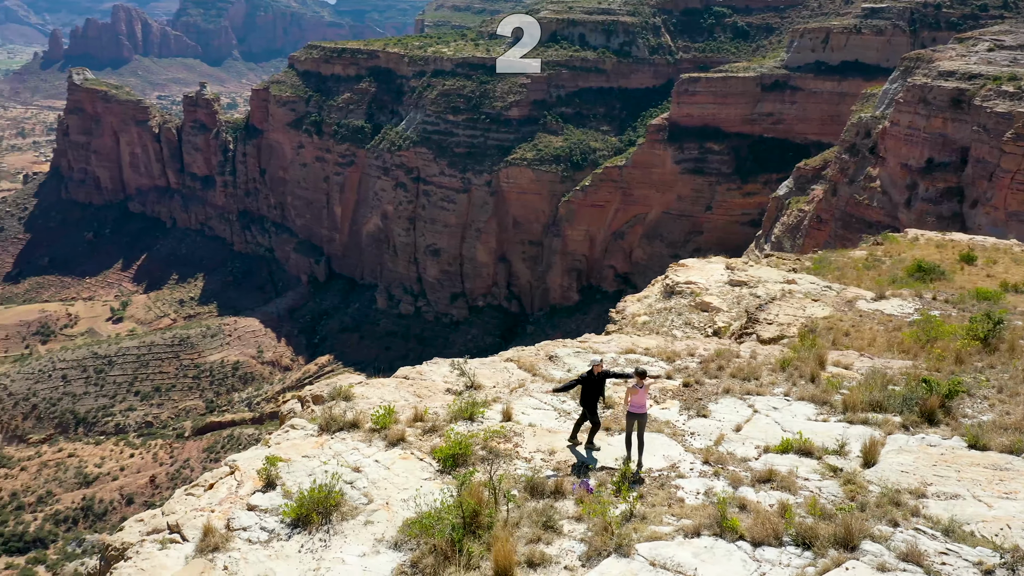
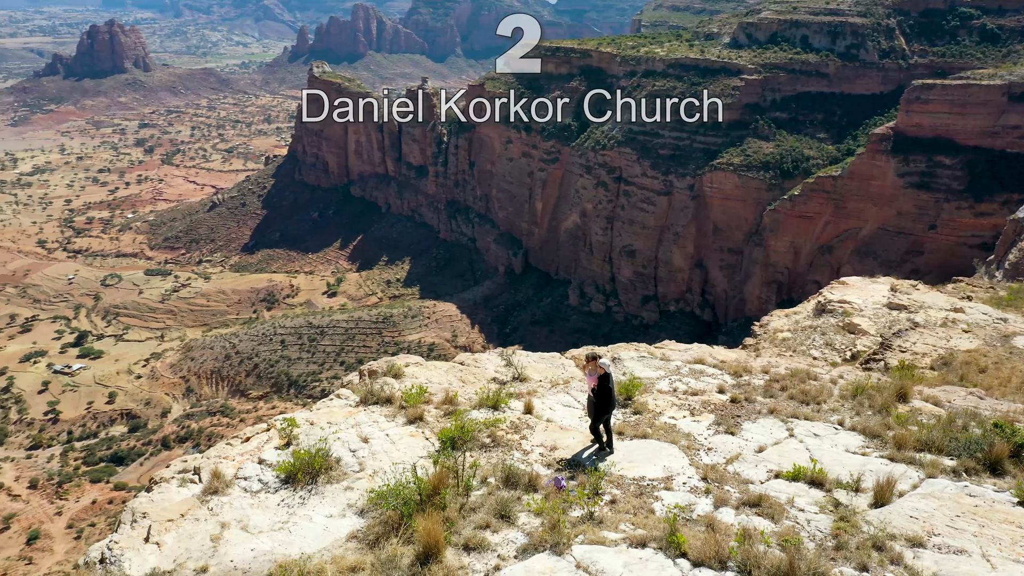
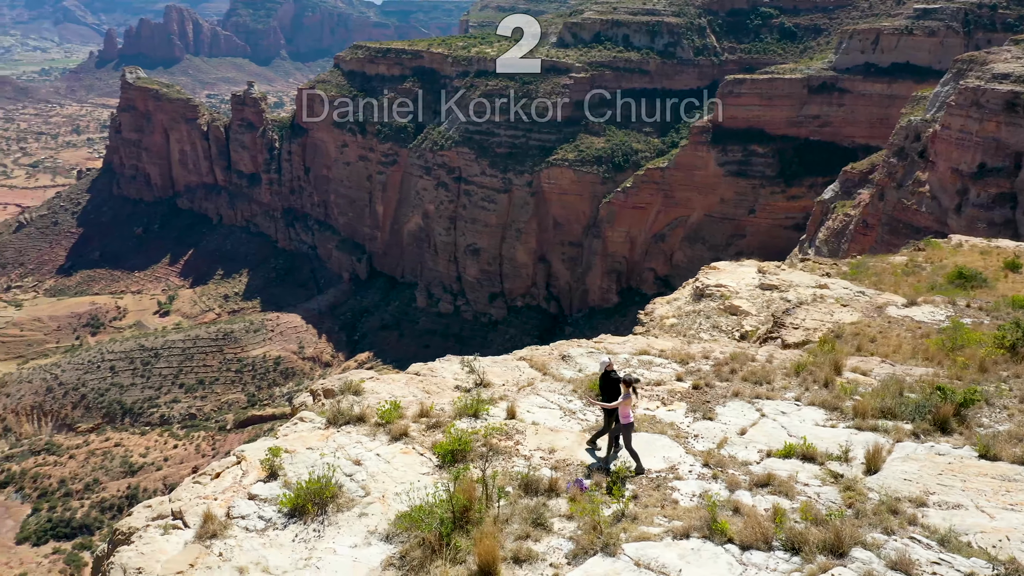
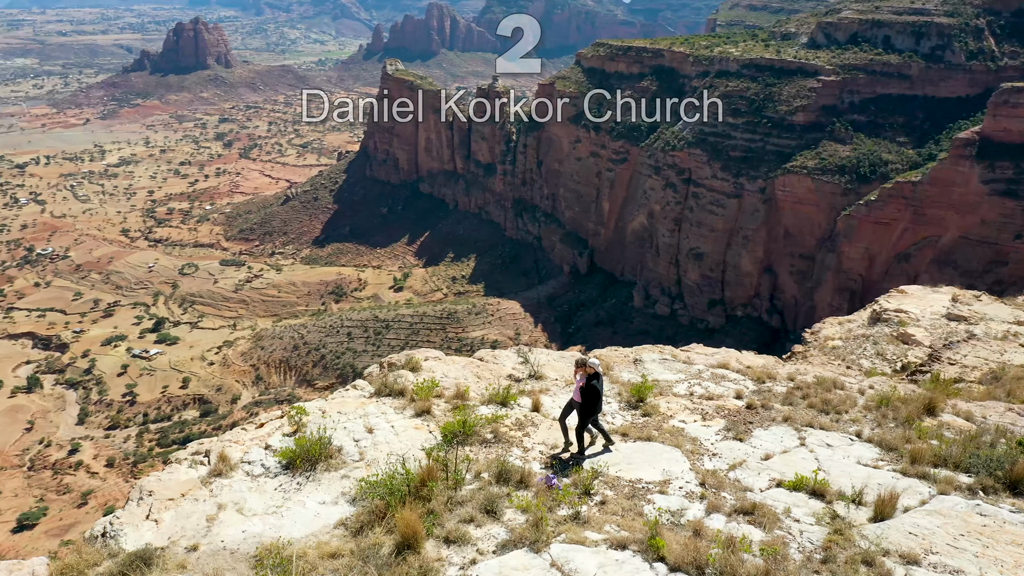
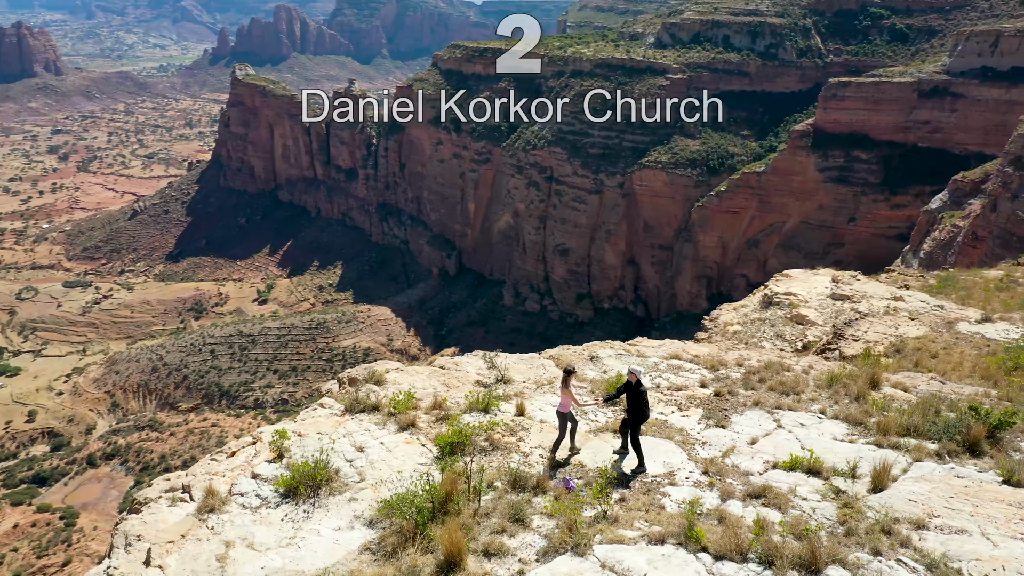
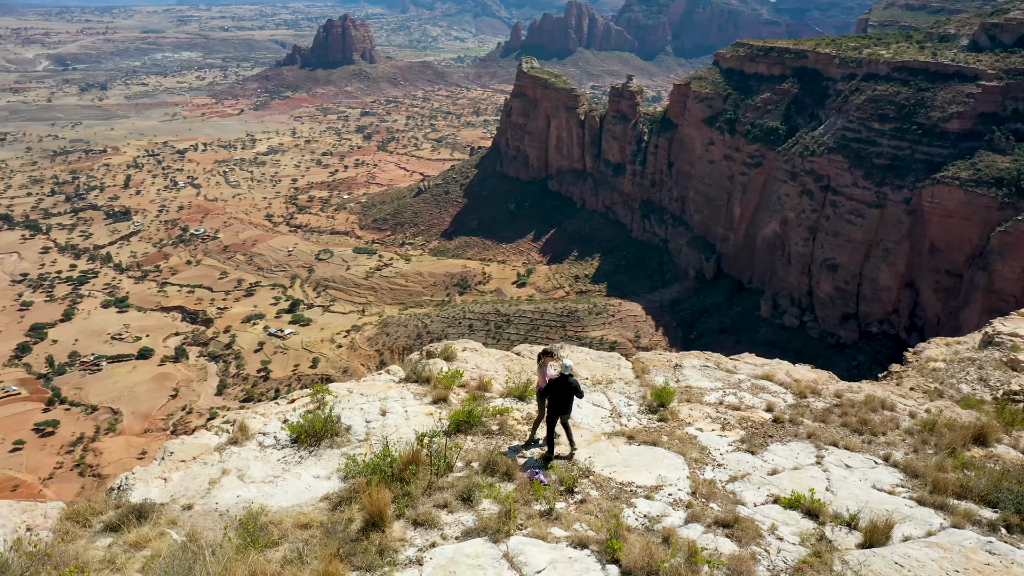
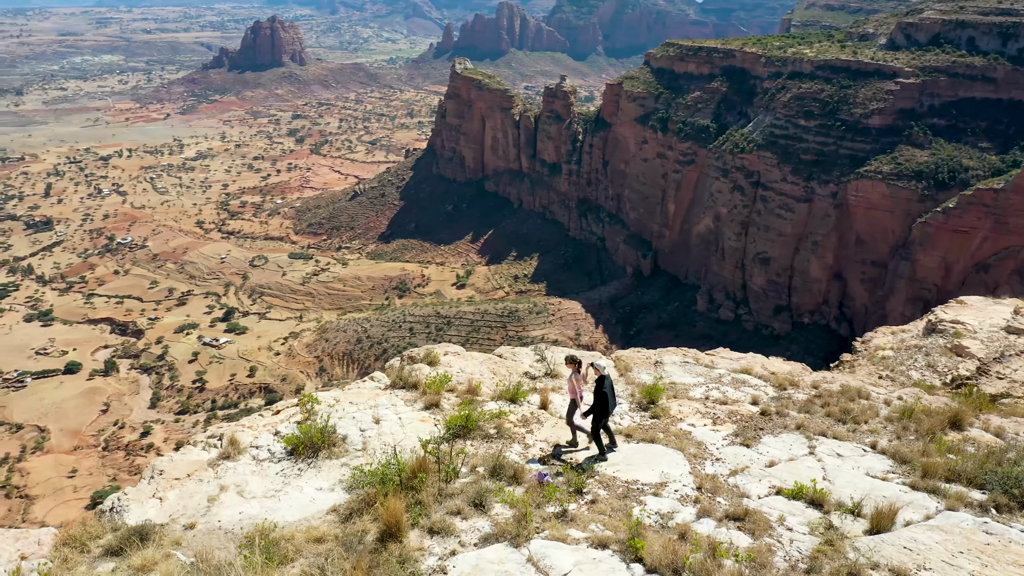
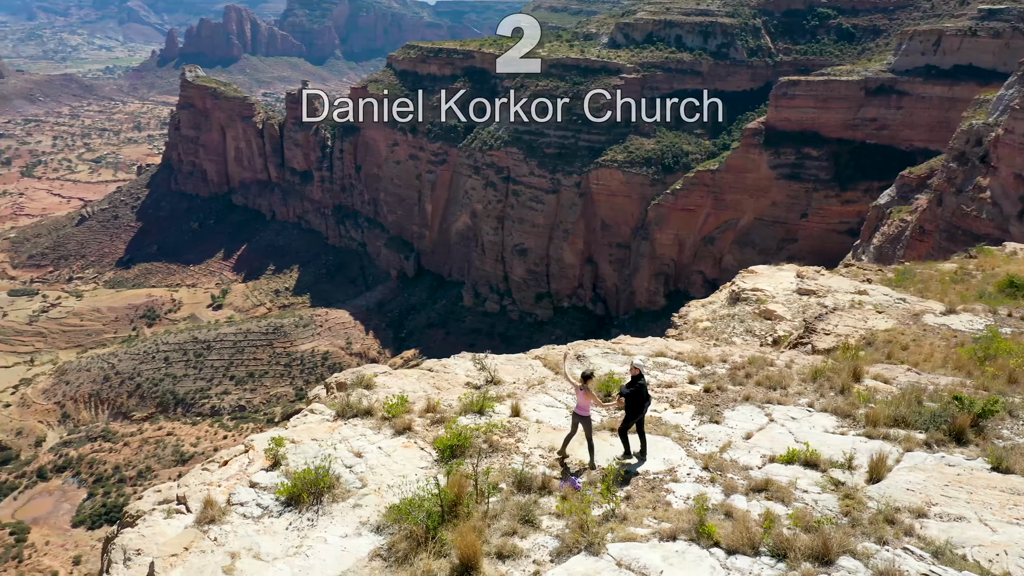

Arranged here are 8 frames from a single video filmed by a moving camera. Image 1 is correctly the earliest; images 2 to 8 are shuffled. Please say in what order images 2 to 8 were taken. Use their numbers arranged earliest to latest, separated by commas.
3, 8, 5, 2, 4, 7, 6
